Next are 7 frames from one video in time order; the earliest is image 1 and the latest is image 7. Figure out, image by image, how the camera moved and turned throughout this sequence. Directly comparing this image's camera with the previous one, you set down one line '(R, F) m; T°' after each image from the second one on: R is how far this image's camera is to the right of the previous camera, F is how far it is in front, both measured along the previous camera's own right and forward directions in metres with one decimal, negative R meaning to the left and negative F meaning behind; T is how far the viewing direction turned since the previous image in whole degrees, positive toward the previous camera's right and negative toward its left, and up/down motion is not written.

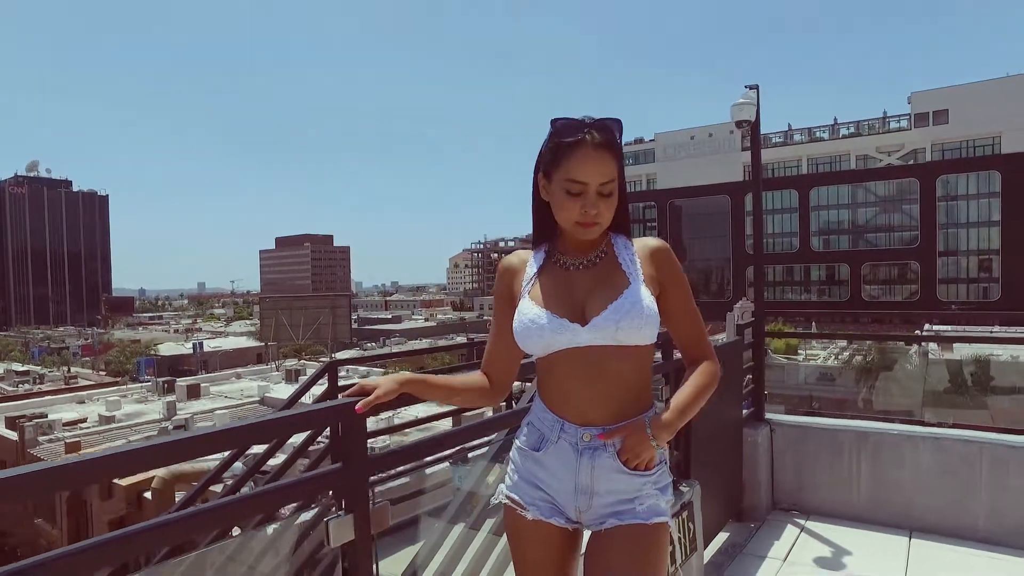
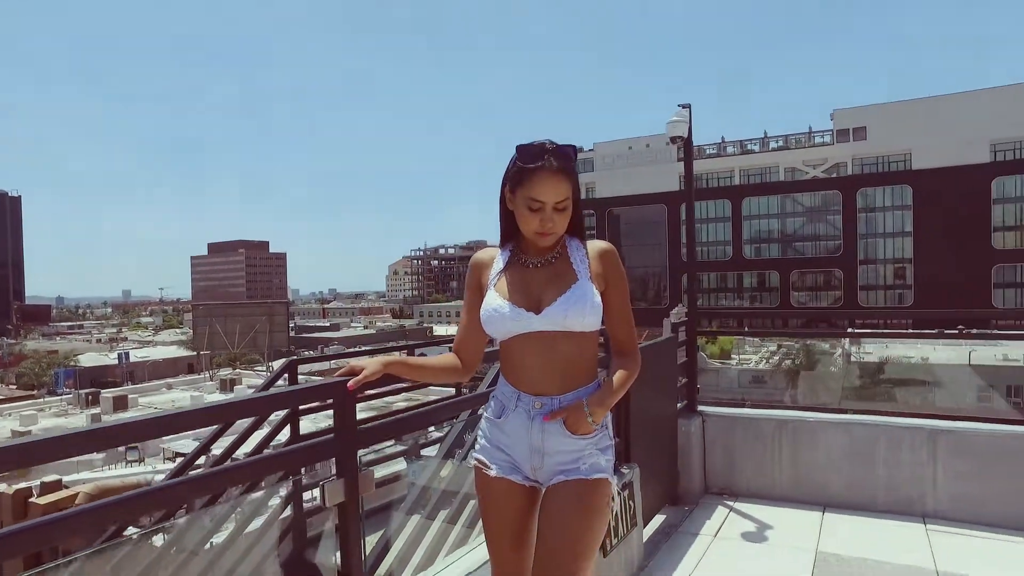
(-0.1, -0.3) m; +5°
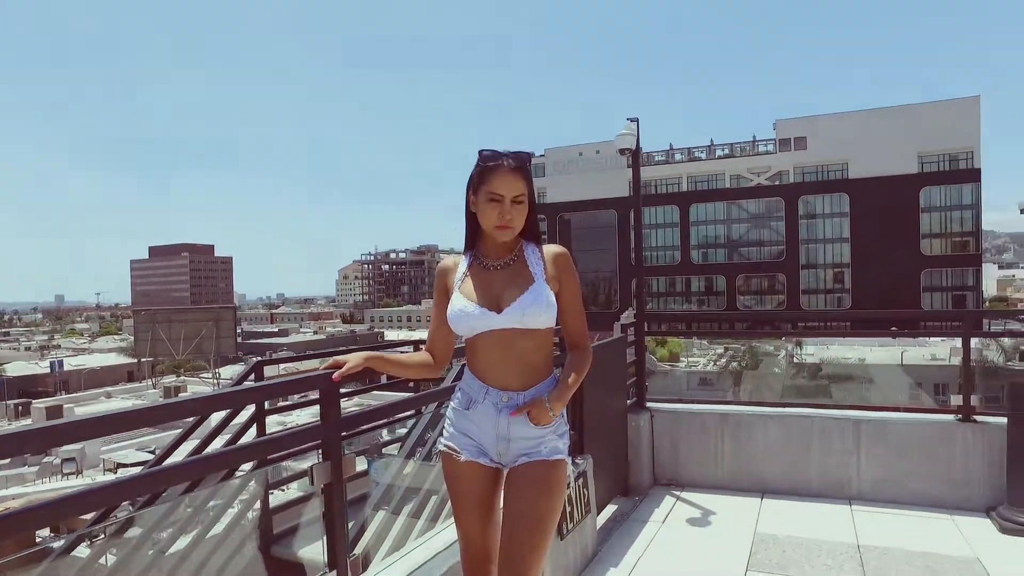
(0.0, -0.2) m; +4°
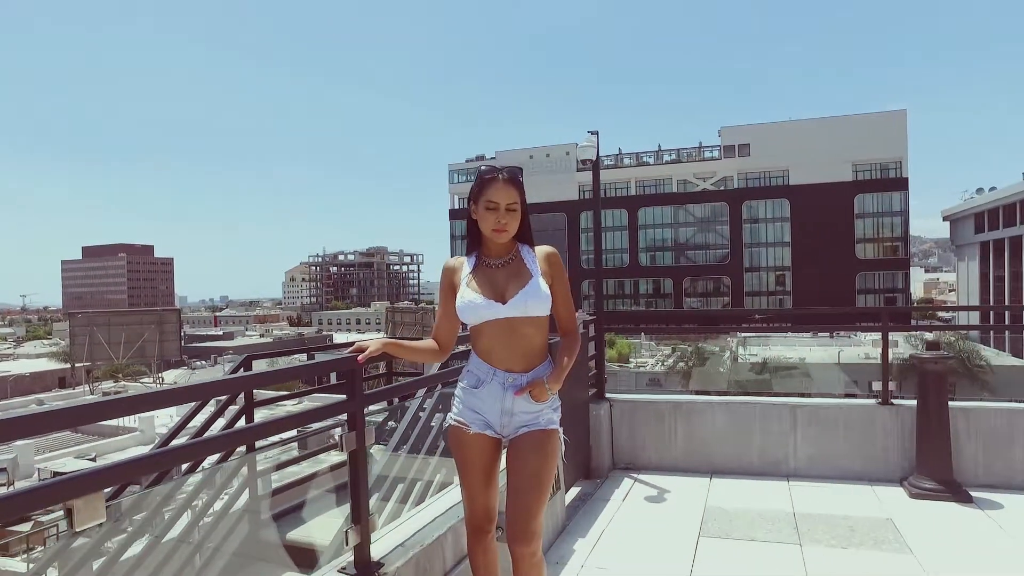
(-0.2, -0.4) m; +4°
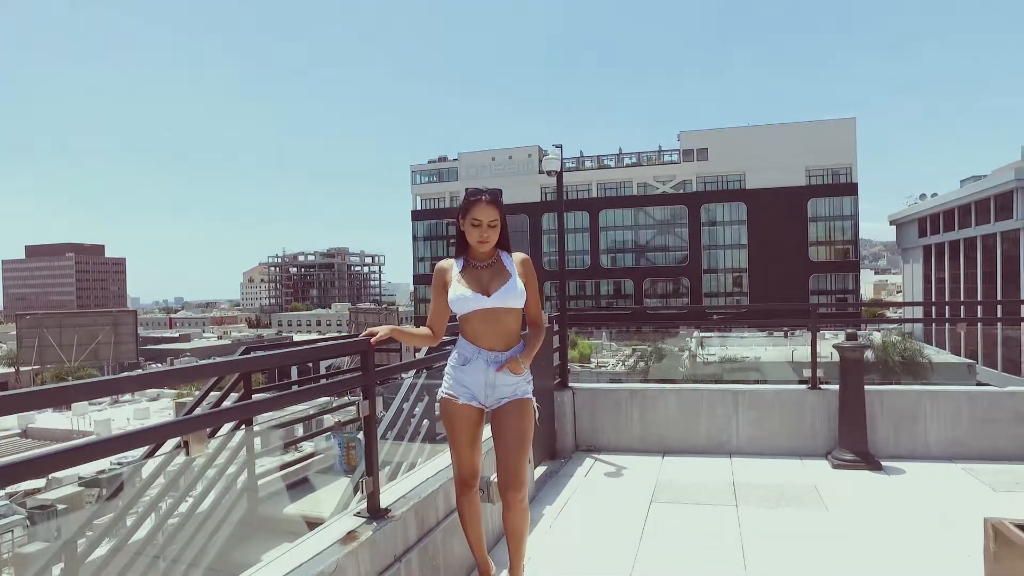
(-0.1, -0.5) m; +3°
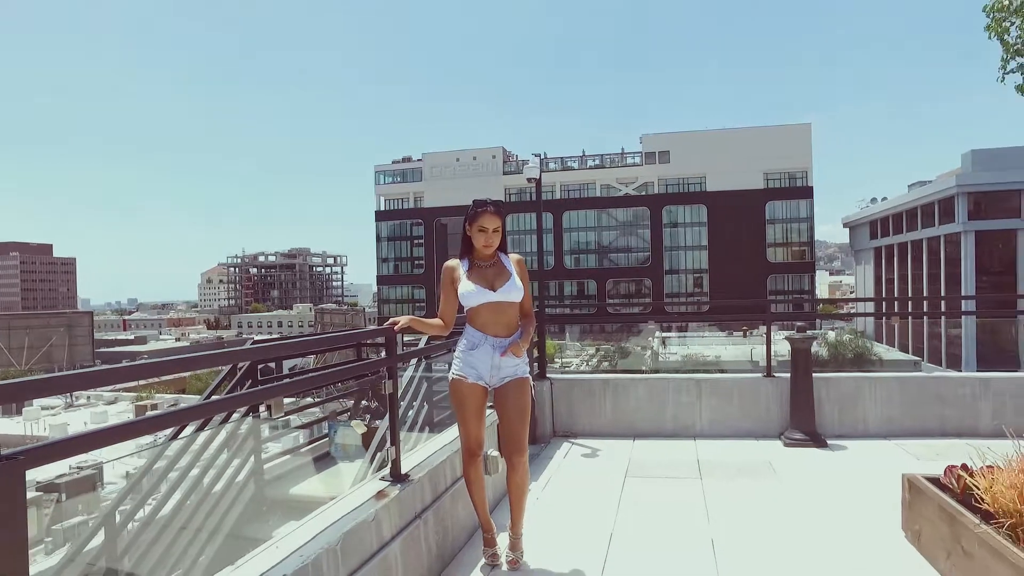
(-0.2, -0.4) m; +3°
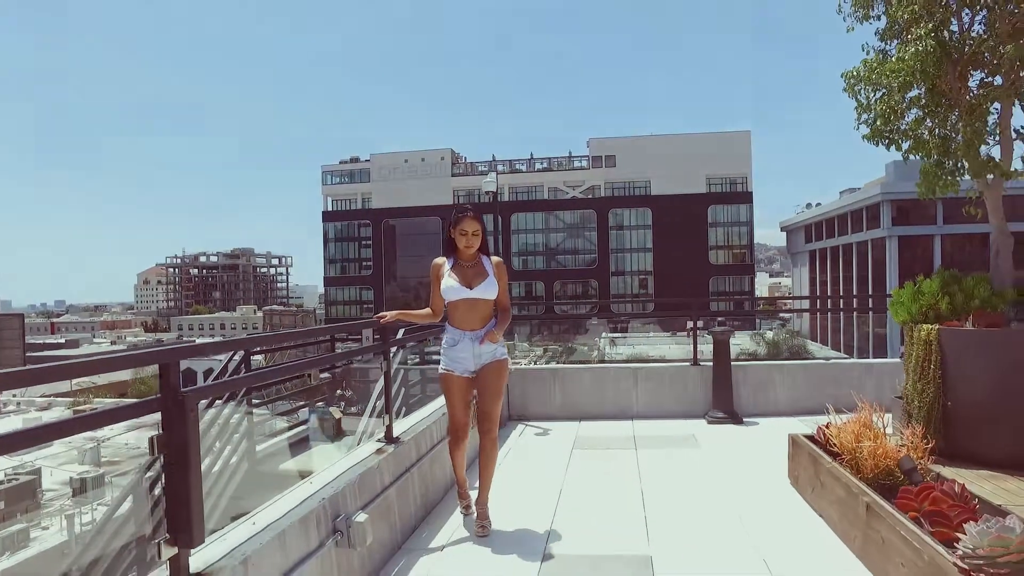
(-0.1, -0.8) m; +4°
